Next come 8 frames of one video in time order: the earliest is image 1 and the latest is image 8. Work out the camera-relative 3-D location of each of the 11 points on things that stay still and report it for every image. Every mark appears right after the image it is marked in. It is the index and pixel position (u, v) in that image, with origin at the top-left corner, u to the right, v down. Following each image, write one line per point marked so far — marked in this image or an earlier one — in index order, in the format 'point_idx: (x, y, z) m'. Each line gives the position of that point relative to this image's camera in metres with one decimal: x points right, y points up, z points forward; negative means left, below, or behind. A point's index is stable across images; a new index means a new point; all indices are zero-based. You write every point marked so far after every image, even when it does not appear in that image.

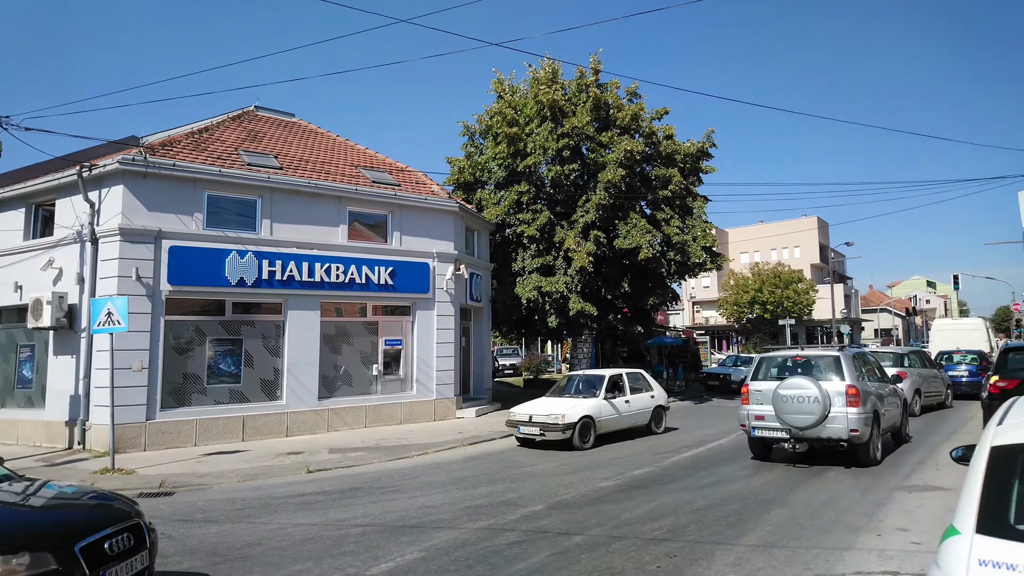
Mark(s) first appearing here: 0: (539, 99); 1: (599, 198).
0: (+0.8, +5.7, +19.5) m
1: (+2.4, +2.5, +17.5) m
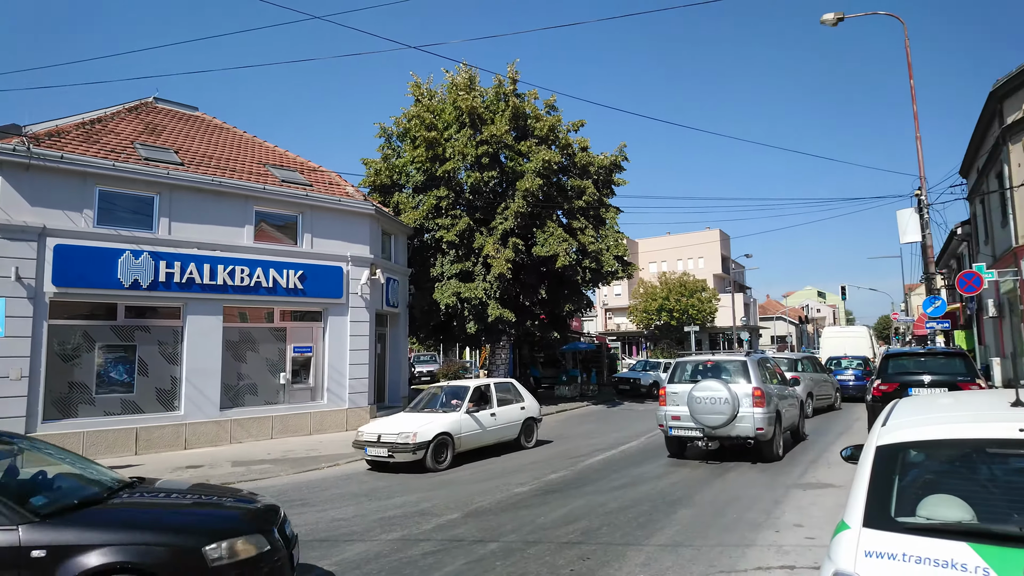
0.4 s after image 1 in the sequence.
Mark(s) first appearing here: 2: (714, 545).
0: (-1.7, +5.6, +19.5) m
1: (+0.2, +2.3, +17.6) m
2: (+1.8, -2.3, +5.7) m
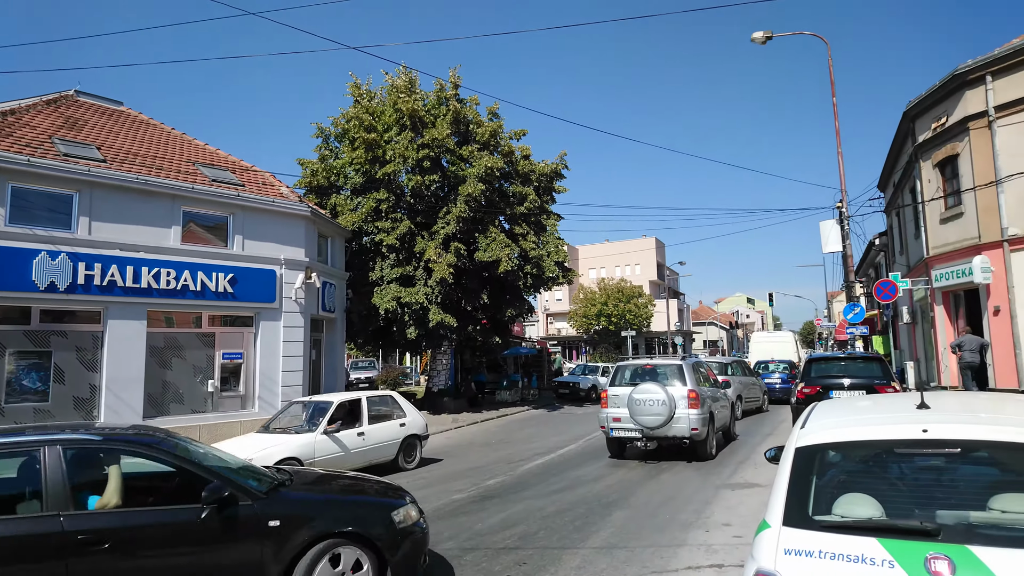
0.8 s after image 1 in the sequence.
0: (-3.4, +5.4, +19.3) m
1: (-1.5, +2.1, +17.6) m
2: (+1.2, -2.3, +5.8) m
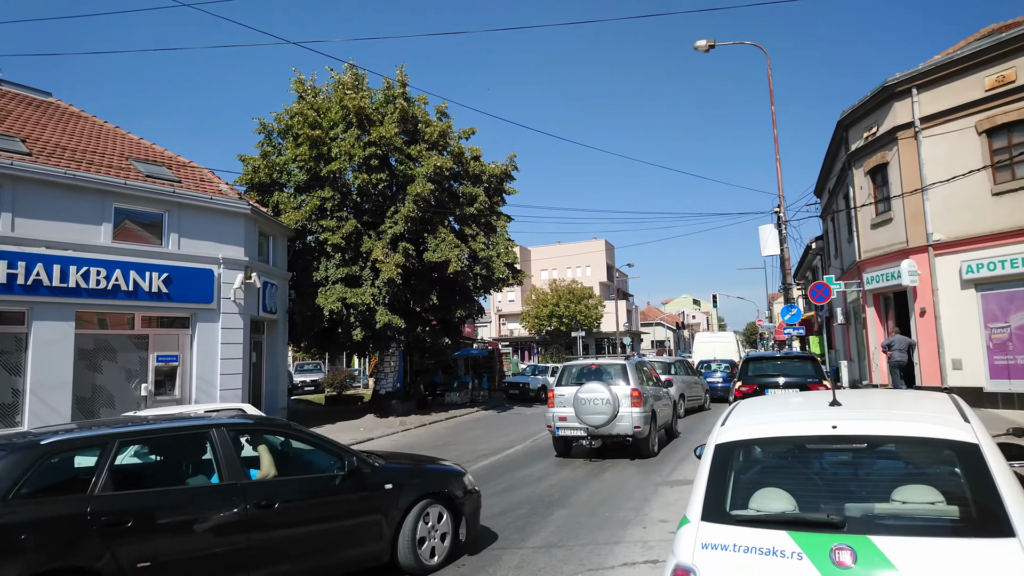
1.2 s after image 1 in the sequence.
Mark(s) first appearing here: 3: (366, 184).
0: (-4.9, +5.4, +19.0) m
1: (-2.9, +2.1, +17.4) m
2: (+0.7, -2.3, +5.9) m
3: (-4.1, +2.9, +18.0) m
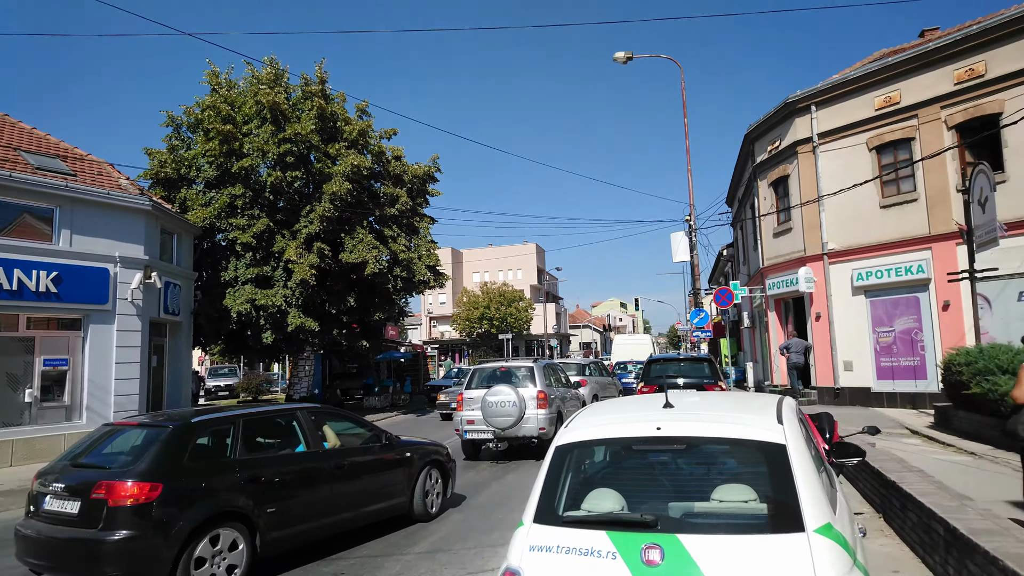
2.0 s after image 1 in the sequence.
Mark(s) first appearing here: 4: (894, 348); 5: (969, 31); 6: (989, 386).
0: (-7.2, +5.4, +18.4) m
1: (-5.0, +2.1, +17.0) m
2: (-0.4, -2.4, +5.9) m
3: (-6.3, +2.8, +17.5) m
4: (+9.1, -1.4, +15.3) m
5: (+10.1, +5.7, +14.2) m
6: (+7.0, -1.5, +9.5) m
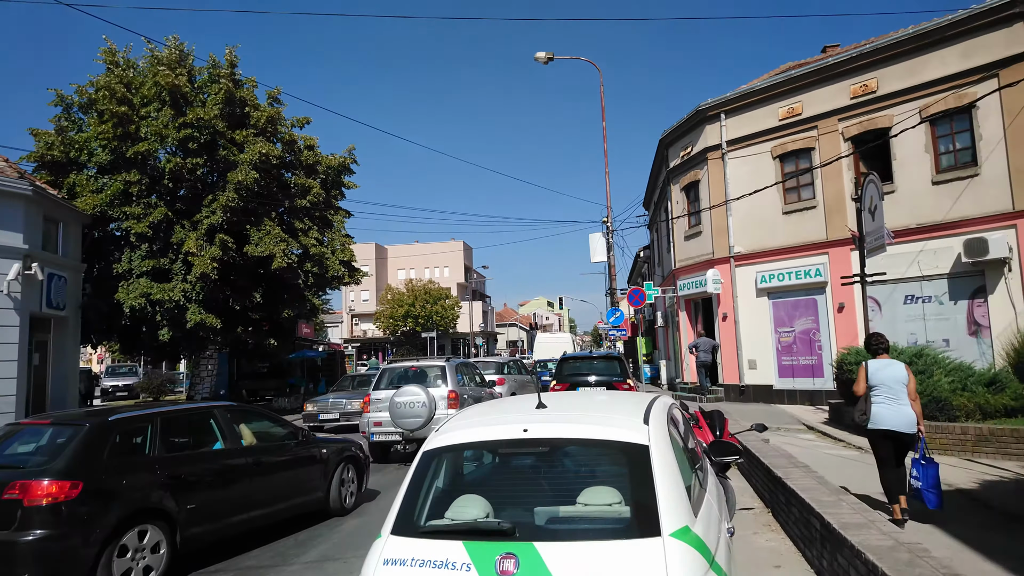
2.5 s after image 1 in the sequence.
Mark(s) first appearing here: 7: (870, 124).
0: (-9.4, +5.5, +17.3) m
1: (-7.1, +2.2, +16.2) m
2: (-1.3, -2.3, +5.6) m
3: (-8.4, +3.0, +16.5) m
4: (+7.0, -1.5, +16.1) m
5: (+8.2, +5.6, +15.1) m
6: (+5.6, -1.5, +10.1) m
7: (+8.4, +3.8, +15.1) m
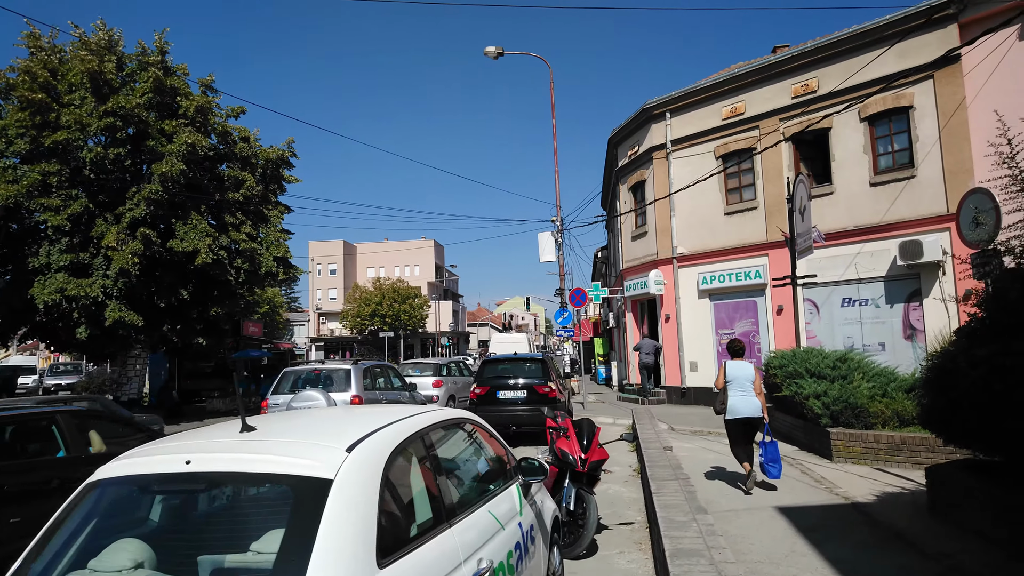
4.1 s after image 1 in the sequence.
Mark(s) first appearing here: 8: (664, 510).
0: (-11.0, +5.6, +16.4) m
1: (-8.7, +2.3, +15.4) m
2: (-2.5, -2.3, +5.1) m
3: (-10.0, +3.1, +15.7) m
4: (+5.4, -1.5, +15.8) m
5: (+6.8, +5.5, +14.9) m
6: (+4.3, -1.5, +9.8) m
7: (+6.9, +3.8, +14.8) m
8: (+1.1, -1.6, +4.6) m
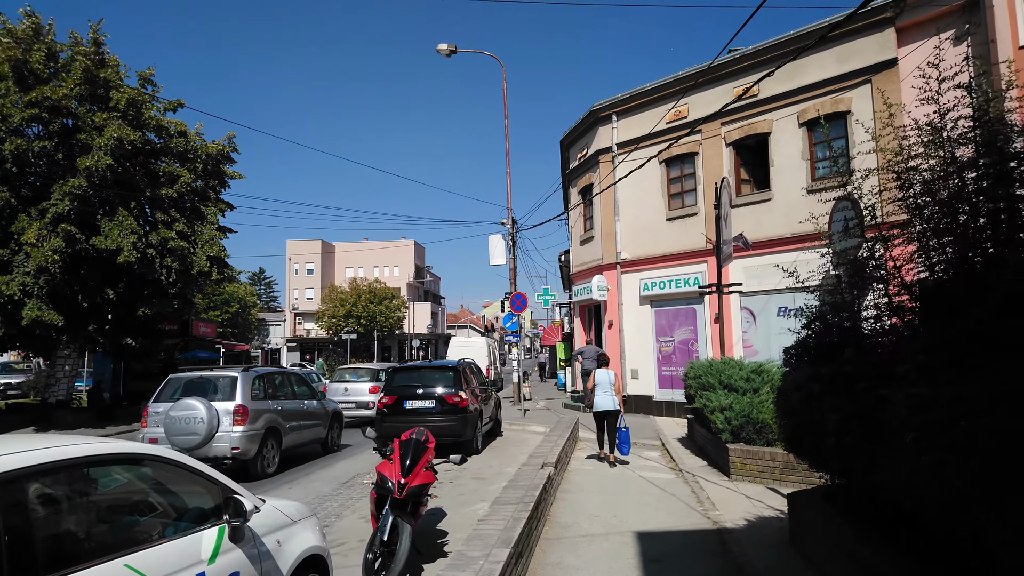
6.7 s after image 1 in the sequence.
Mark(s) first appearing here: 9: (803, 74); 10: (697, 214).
0: (-12.4, +5.7, +15.8) m
1: (-10.2, +2.3, +14.9) m
2: (-3.9, -2.3, +4.6) m
3: (-11.5, +3.1, +15.1) m
4: (+3.9, -1.7, +15.5) m
5: (+5.3, +5.4, +14.6) m
6: (+2.8, -1.7, +9.4) m
7: (+5.4, +3.6, +14.6) m
8: (-0.3, -1.7, +4.2) m
9: (+6.3, +4.6, +14.0) m
10: (+4.4, +1.8, +15.4) m
